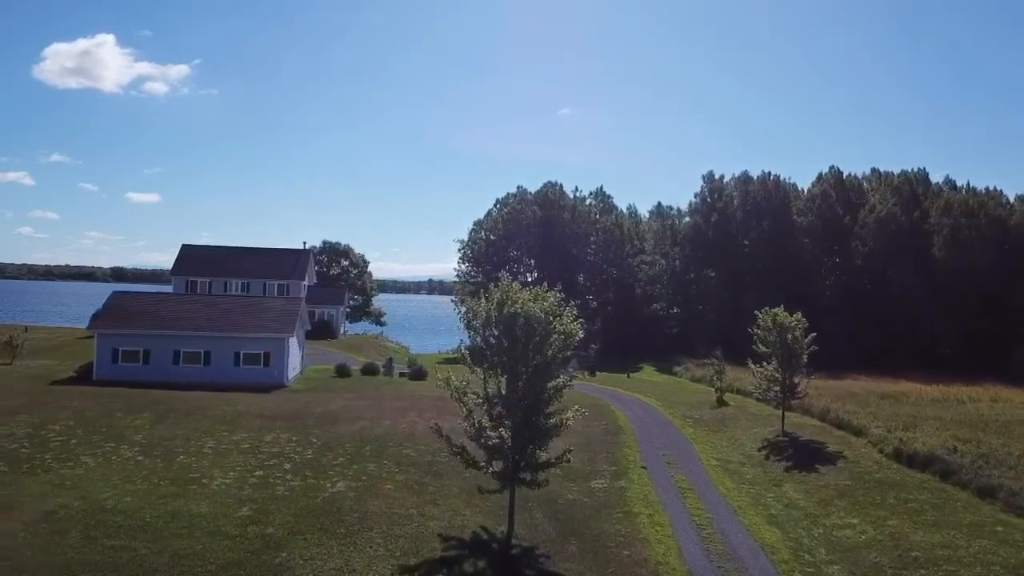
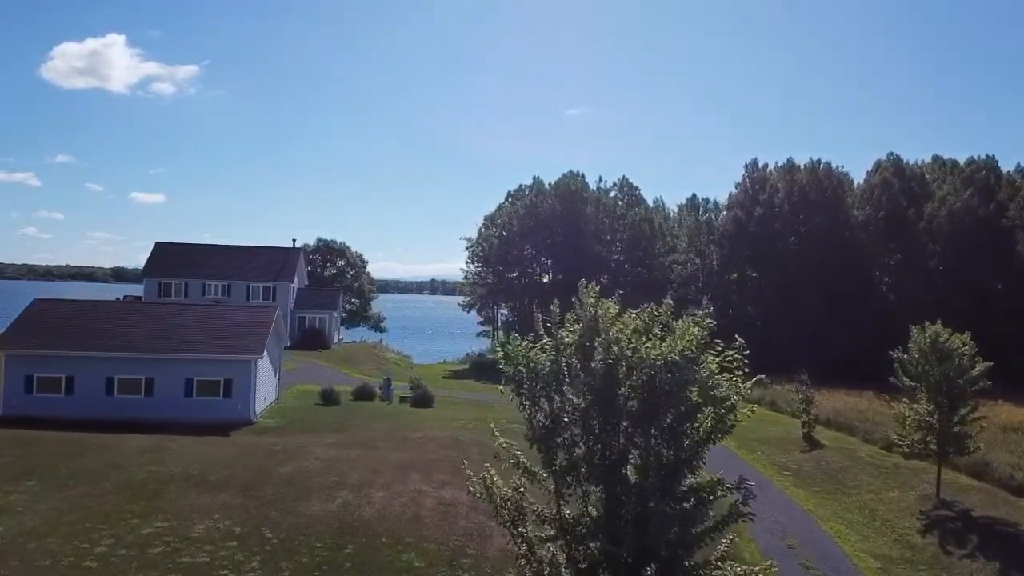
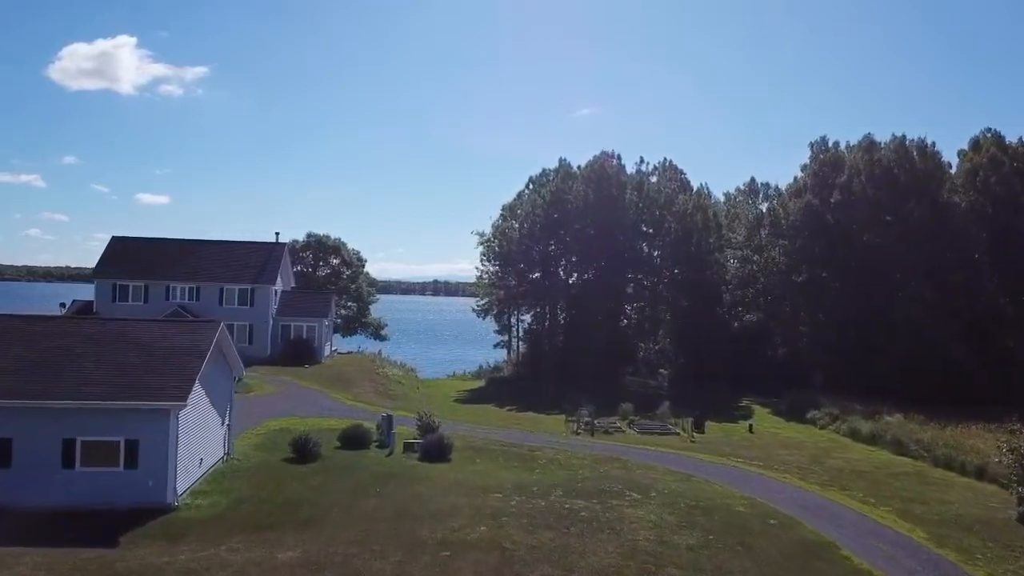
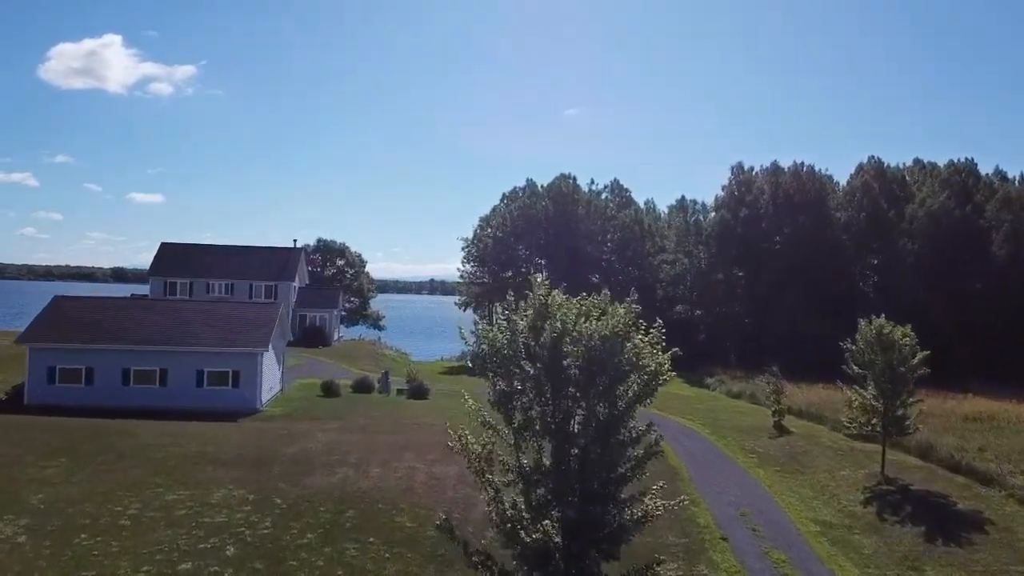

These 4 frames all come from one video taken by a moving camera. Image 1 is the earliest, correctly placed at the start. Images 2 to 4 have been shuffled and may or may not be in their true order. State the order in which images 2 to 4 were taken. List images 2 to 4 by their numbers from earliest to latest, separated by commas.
4, 2, 3
